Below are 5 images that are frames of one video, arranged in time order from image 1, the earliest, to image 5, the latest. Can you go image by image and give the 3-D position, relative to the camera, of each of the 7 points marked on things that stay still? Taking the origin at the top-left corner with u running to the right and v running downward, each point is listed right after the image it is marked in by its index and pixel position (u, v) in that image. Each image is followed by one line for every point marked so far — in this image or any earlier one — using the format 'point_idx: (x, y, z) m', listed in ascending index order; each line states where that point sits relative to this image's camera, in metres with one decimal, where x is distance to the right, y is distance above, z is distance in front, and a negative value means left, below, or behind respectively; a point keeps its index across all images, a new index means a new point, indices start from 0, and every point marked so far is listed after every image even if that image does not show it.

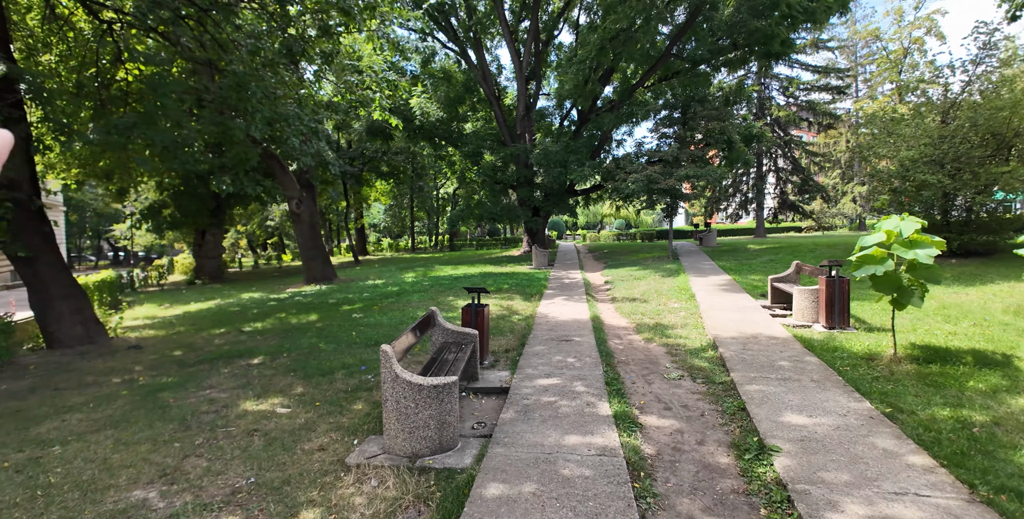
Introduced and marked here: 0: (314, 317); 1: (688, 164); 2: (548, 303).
0: (-4.0, -1.2, +10.1) m
1: (+6.3, +3.5, +17.7) m
2: (+0.7, -0.9, +10.1) m
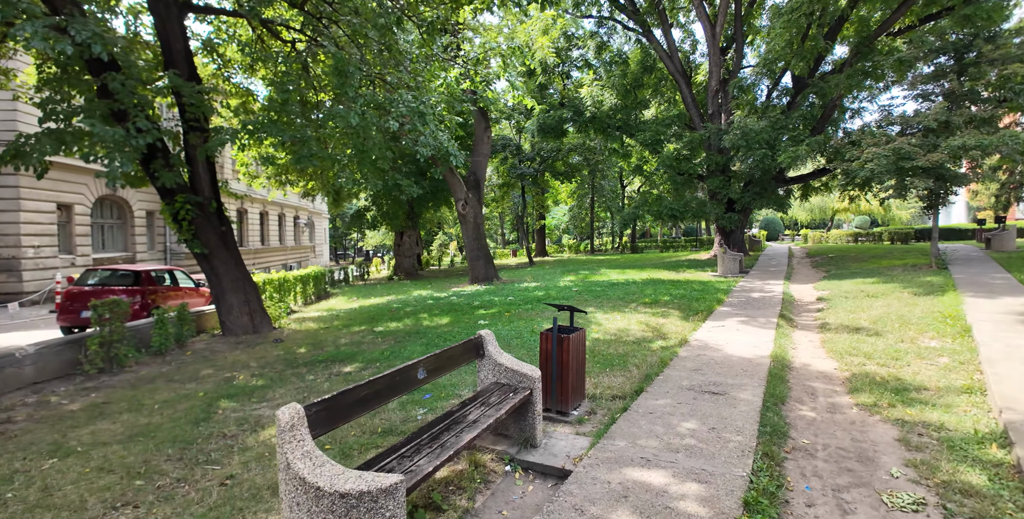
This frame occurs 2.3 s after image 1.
0: (-1.3, -1.2, +9.4) m
1: (+11.3, +3.3, +12.4) m
2: (+3.1, -1.0, +7.5) m
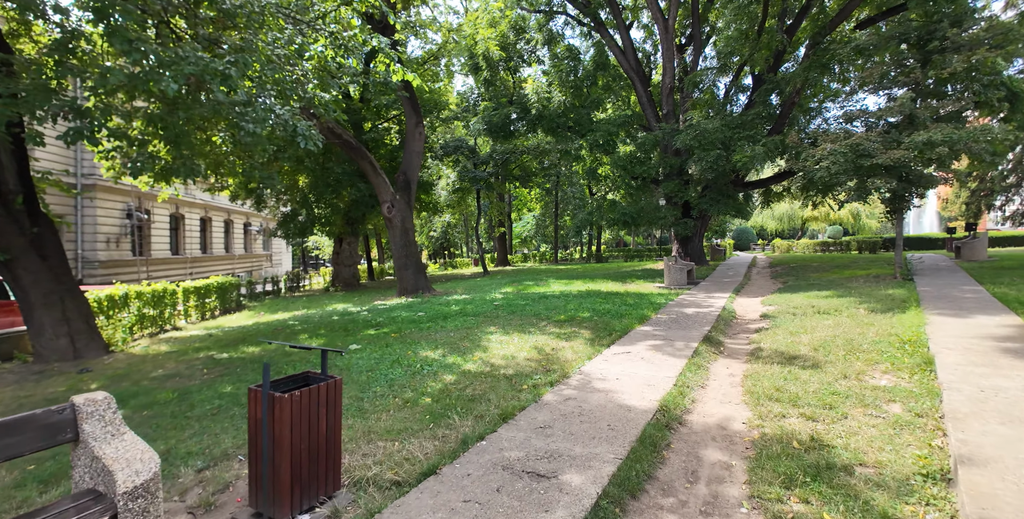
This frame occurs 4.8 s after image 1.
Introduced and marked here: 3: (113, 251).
0: (-3.1, -1.3, +7.7) m
1: (+9.4, +3.0, +11.2) m
2: (+1.3, -1.1, +6.0) m
3: (-15.9, +0.4, +19.9) m
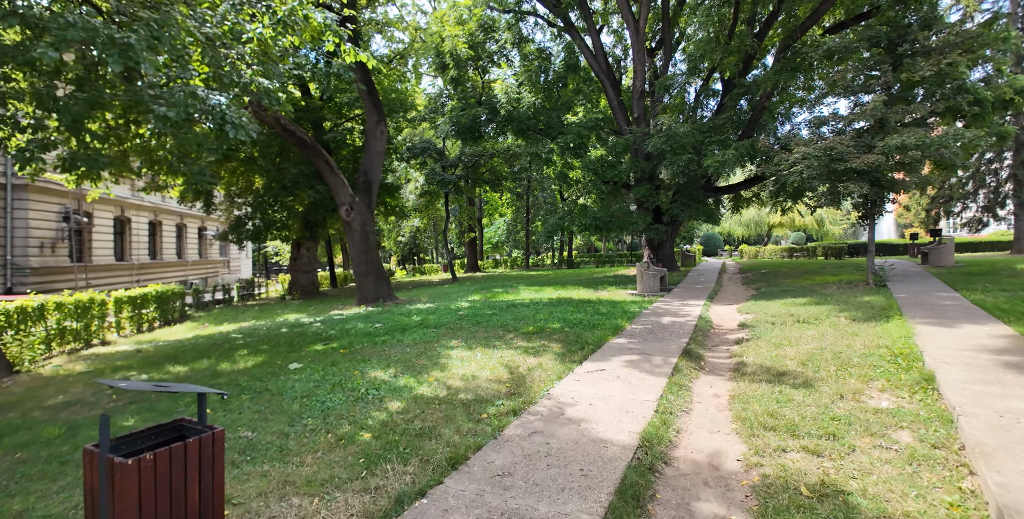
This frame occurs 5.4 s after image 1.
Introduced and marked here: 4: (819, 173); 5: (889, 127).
0: (-3.6, -1.4, +6.8) m
1: (+8.7, +2.9, +11.1) m
2: (+0.9, -1.2, +5.4) m
3: (-17.1, +0.1, +18.3) m
4: (+6.7, +1.9, +11.0) m
5: (+8.5, +3.0, +11.3) m
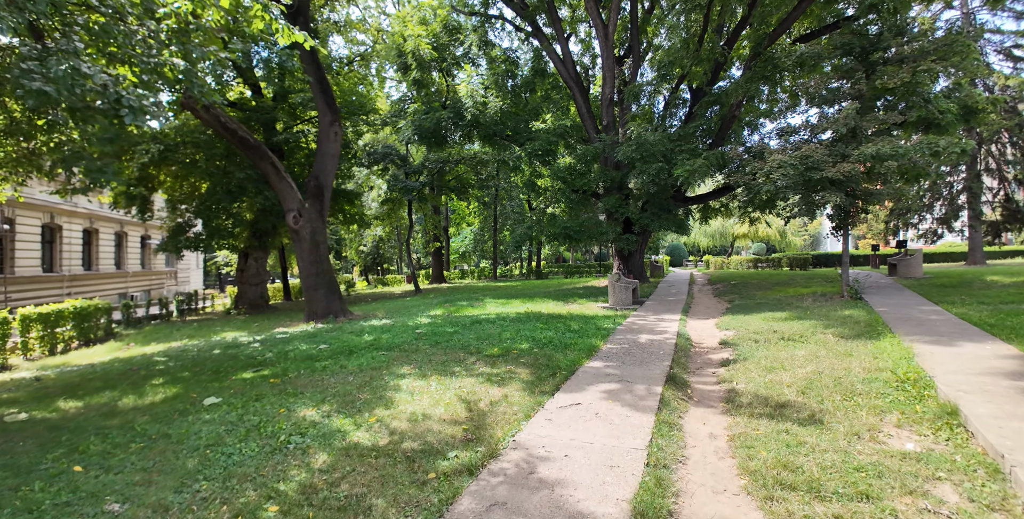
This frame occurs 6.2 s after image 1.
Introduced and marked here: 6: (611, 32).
0: (-4.0, -1.6, +5.8) m
1: (+7.9, +2.6, +10.8) m
2: (+0.5, -1.3, +4.6) m
3: (-18.3, -0.3, +16.4) m
4: (+6.0, +1.6, +10.6) m
5: (+7.7, +2.7, +11.1) m
6: (+3.3, +7.5, +16.6) m
